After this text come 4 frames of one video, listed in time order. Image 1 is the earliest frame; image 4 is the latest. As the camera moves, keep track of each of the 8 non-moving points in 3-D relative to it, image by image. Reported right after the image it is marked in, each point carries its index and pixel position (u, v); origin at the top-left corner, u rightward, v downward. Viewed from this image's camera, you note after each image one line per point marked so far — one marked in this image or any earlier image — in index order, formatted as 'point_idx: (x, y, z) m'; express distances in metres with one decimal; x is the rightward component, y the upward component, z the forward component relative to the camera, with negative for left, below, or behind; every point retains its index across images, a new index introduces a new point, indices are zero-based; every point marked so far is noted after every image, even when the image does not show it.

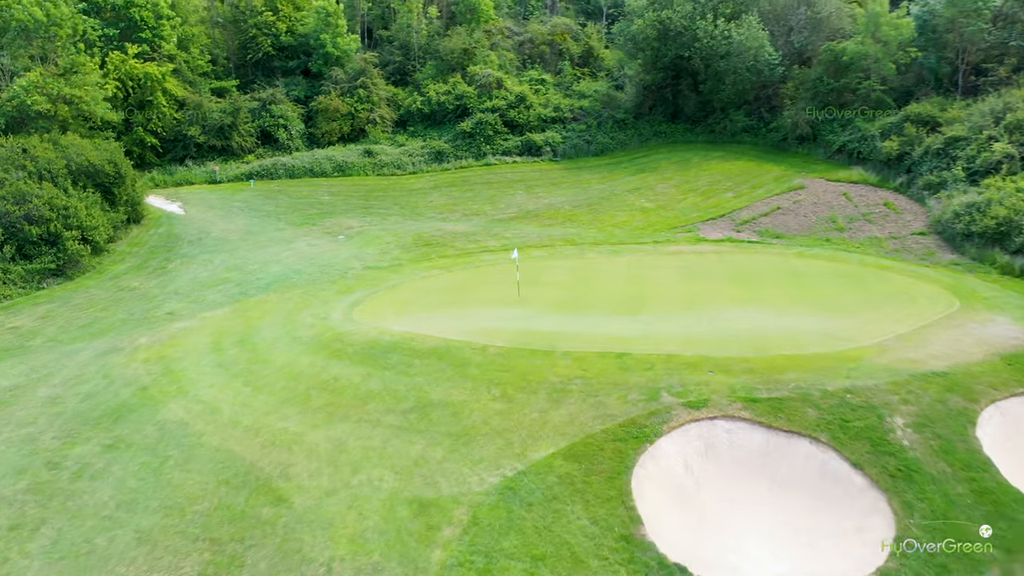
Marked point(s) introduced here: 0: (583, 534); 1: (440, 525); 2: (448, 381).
0: (+0.9, -3.0, +10.2) m
1: (-0.9, -3.0, +10.5) m
2: (-1.1, -1.6, +14.0) m
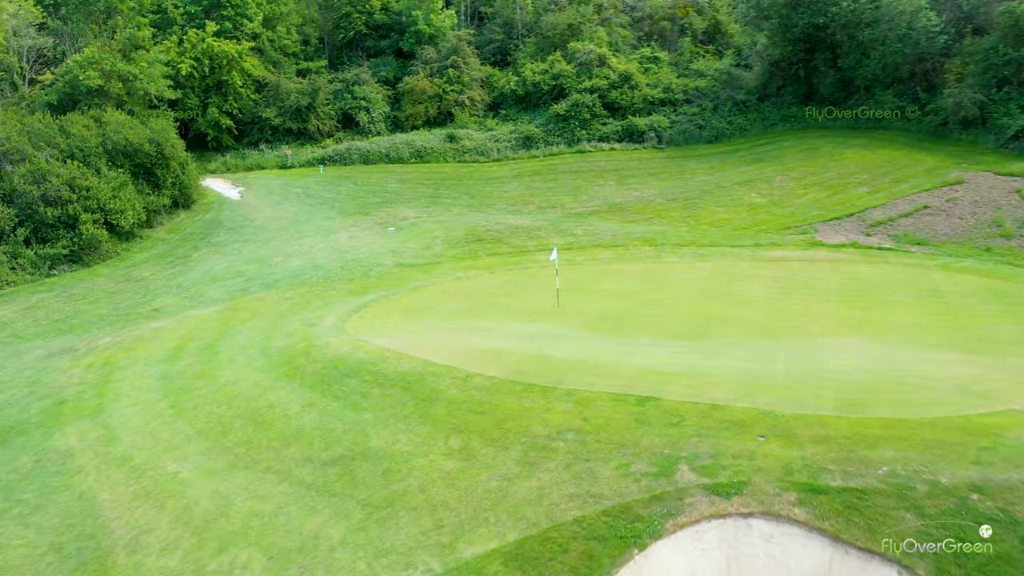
0: (-0.2, -3.2, +6.4) m
1: (-1.9, -3.1, +7.0) m
2: (-1.4, -1.7, +10.4) m
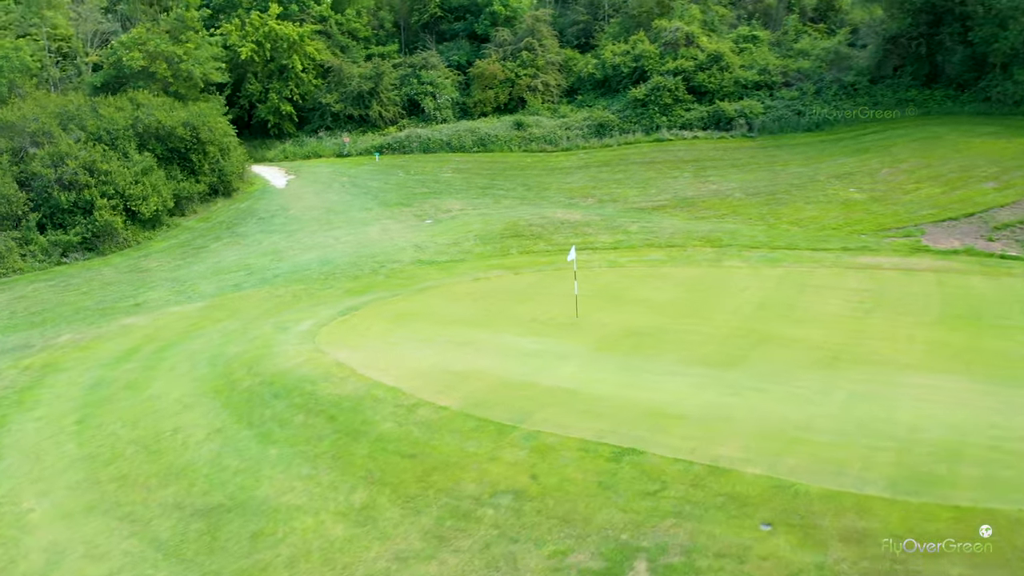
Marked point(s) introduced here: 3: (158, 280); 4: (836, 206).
0: (-1.4, -3.3, +4.0) m
1: (-3.1, -3.1, +4.8) m
2: (-2.0, -1.8, +8.2) m
3: (-7.1, +0.2, +16.5) m
4: (+7.7, +1.9, +19.4) m
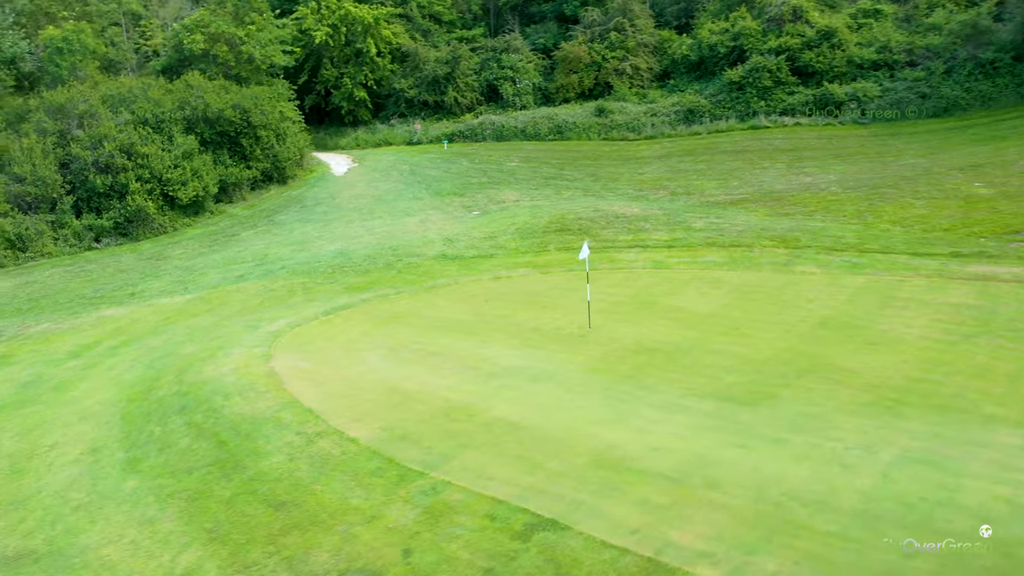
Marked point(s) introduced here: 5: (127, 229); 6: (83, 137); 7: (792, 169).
0: (-2.9, -3.3, +2.3) m
1: (-4.4, -3.1, +3.4) m
2: (-2.8, -1.7, +6.5) m
3: (-6.4, +0.4, +15.5) m
4: (+8.7, +1.7, +16.1) m
5: (-8.5, +1.4, +18.2) m
6: (-9.7, +3.5, +18.7) m
7: (+6.8, +2.9, +19.8) m
